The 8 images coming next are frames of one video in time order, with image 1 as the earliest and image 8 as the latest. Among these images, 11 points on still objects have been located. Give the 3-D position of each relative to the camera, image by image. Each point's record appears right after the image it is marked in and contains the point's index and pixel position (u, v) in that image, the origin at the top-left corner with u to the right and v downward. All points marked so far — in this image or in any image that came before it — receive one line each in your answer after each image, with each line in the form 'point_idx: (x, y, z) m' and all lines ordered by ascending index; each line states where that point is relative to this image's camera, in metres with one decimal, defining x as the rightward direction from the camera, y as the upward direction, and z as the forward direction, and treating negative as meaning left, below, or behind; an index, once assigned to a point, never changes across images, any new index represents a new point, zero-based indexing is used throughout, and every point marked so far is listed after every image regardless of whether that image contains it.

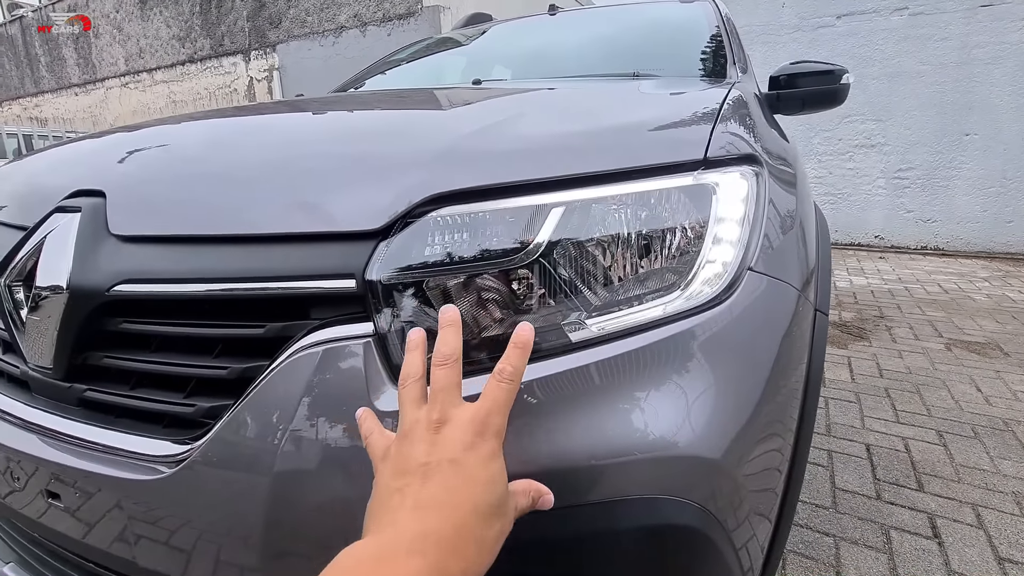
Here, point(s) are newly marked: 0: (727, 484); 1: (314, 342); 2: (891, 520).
0: (+0.3, -0.3, +0.9) m
1: (-0.3, -0.1, +0.9) m
2: (+1.5, -0.9, +2.3) m
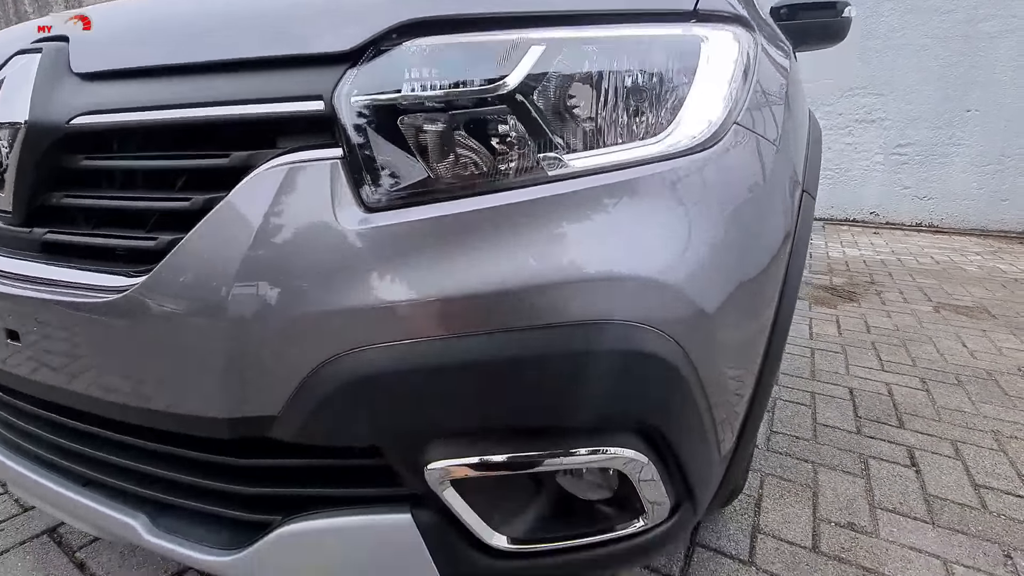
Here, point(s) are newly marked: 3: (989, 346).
0: (+0.3, 0.0, +0.9) m
1: (-0.4, +0.2, +0.9) m
2: (+1.5, -0.7, +2.3) m
3: (+3.0, -0.4, +3.6) m
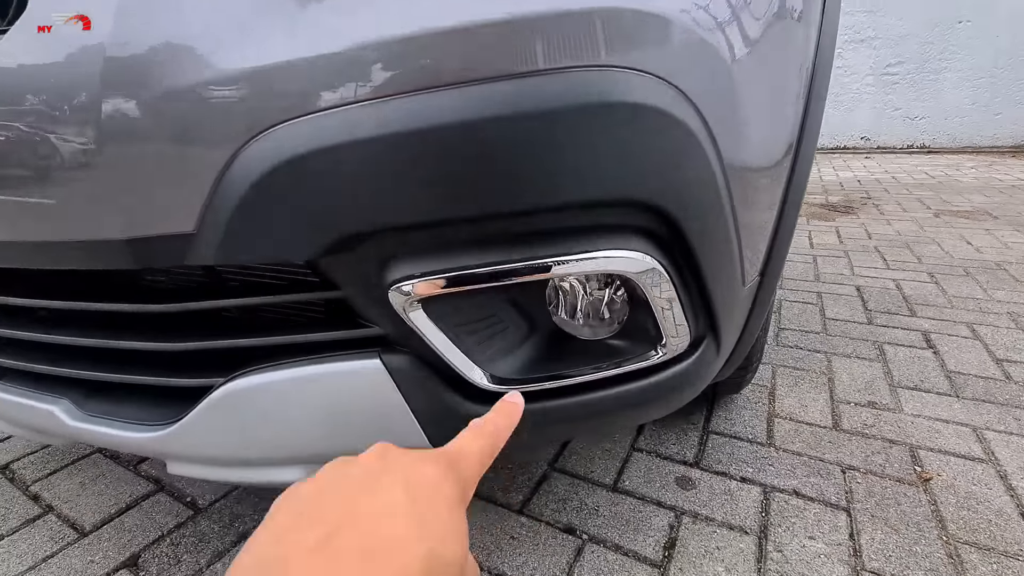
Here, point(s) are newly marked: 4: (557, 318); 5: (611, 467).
0: (+0.3, +0.3, +0.7) m
1: (-0.4, +0.5, +0.7) m
2: (+1.4, -0.2, +2.2) m
3: (+3.0, +0.3, +3.5) m
4: (+0.1, 0.0, +0.9) m
5: (+0.3, -0.5, +1.5) m
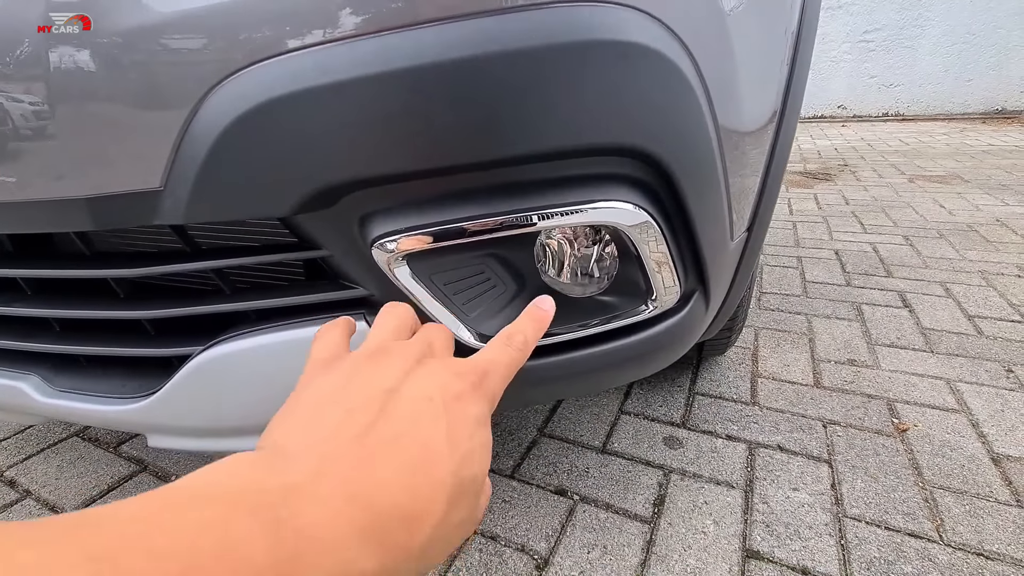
0: (+0.2, +0.3, +0.7) m
1: (-0.4, +0.5, +0.6) m
2: (+1.4, 0.0, +2.2) m
3: (+2.9, +0.5, +3.6) m
4: (+0.1, 0.0, +0.8) m
5: (+0.2, -0.4, +1.5) m
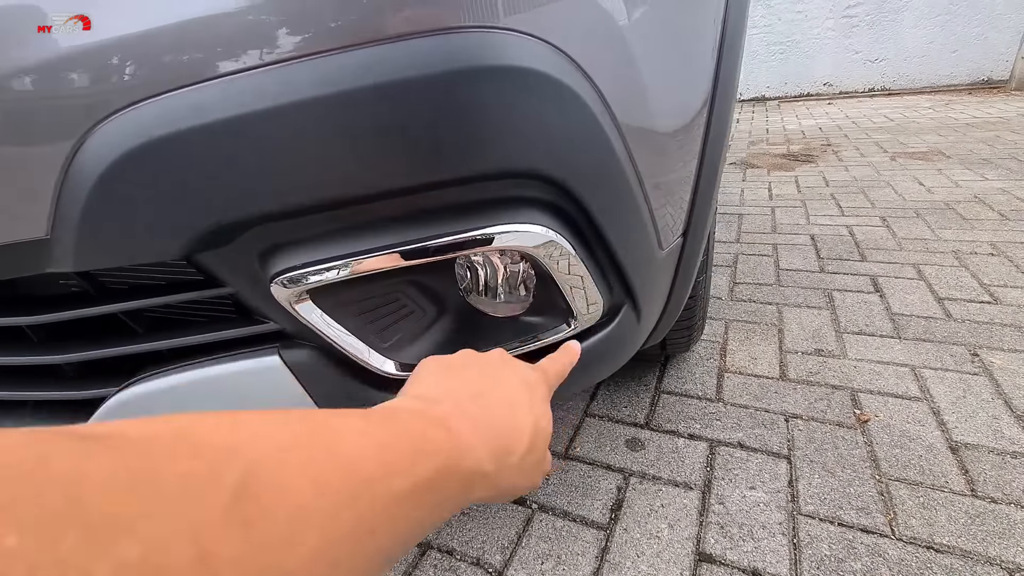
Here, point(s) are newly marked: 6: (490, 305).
0: (+0.1, +0.3, +0.7) m
1: (-0.6, +0.4, +0.6) m
2: (+1.3, 0.0, +2.2) m
3: (+2.7, +0.7, +3.5) m
4: (-0.1, 0.0, +0.8) m
5: (+0.1, -0.4, +1.5) m
6: (0.0, 0.0, +0.9) m
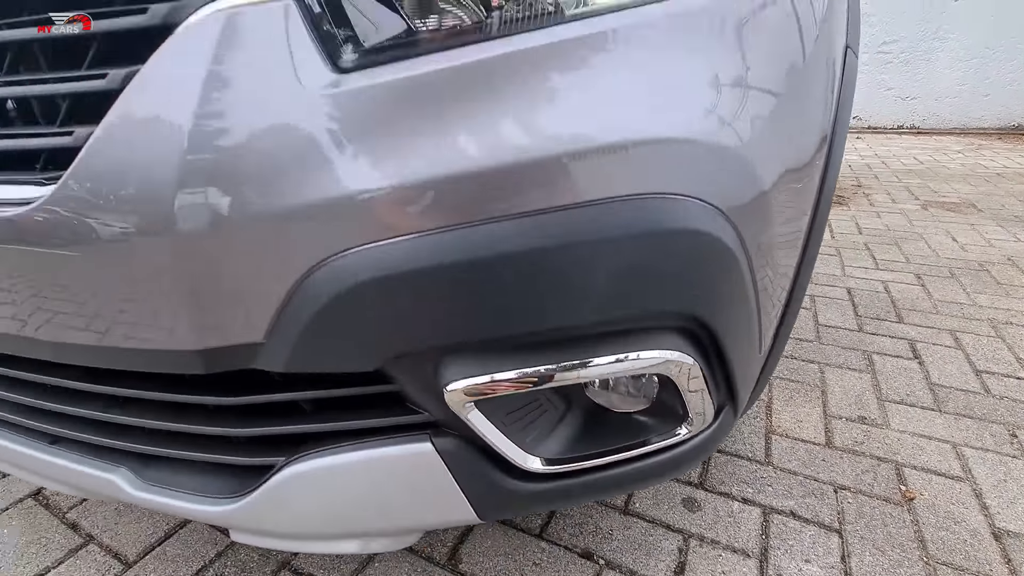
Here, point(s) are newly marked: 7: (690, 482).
0: (+0.3, +0.1, +0.8) m
1: (-0.4, +0.3, +0.7) m
2: (+1.5, -0.2, +2.3) m
3: (+3.0, +0.3, +3.6) m
4: (+0.1, -0.2, +0.9) m
5: (+0.3, -0.6, +1.6) m
6: (+0.2, -0.2, +0.9) m
7: (+0.5, -0.5, +1.6) m
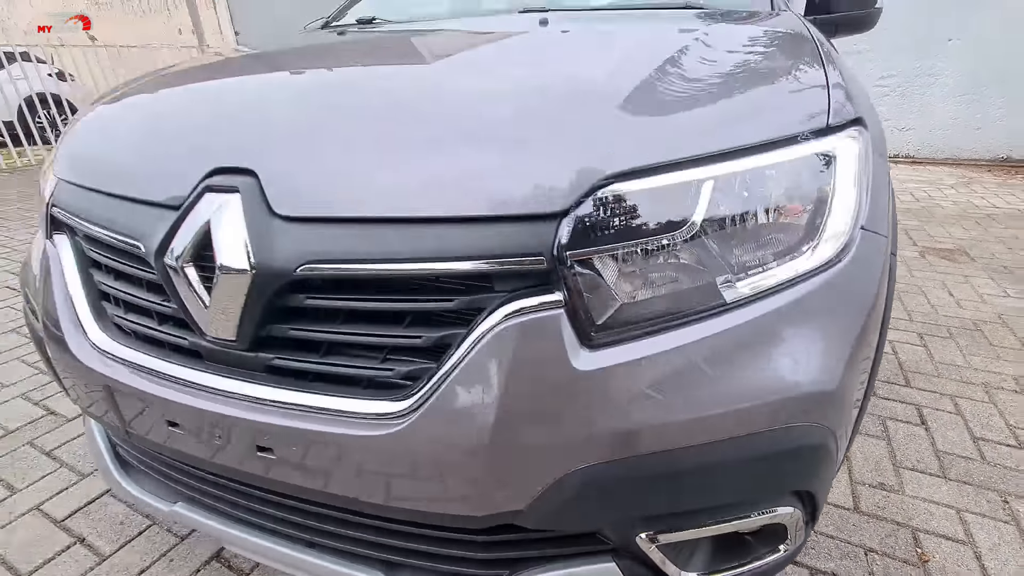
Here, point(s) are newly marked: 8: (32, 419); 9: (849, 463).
0: (+0.7, -0.2, +1.2) m
1: (0.0, -0.1, +1.1) m
2: (+1.8, -0.6, +2.7) m
3: (+3.3, 0.0, +4.0) m
4: (+0.5, -0.5, +1.3) m
5: (+0.6, -0.9, +2.0) m
6: (+0.5, -0.6, +1.3) m
7: (+0.8, -0.9, +2.0) m
8: (-2.5, -0.7, +3.0) m
9: (+1.4, -0.7, +2.4) m
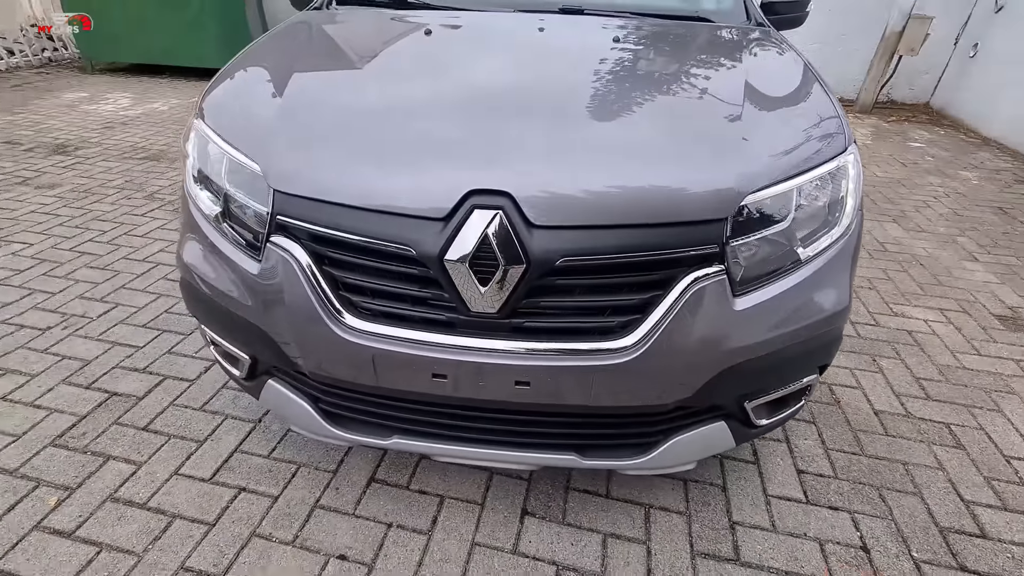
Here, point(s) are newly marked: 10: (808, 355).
0: (+1.2, -0.1, +2.1) m
1: (+0.6, 0.0, +1.9) m
2: (+1.9, -0.2, +3.9) m
3: (+3.0, +0.7, +5.4) m
4: (+1.0, -0.4, +2.2) m
5: (+1.0, -0.7, +3.0) m
6: (+1.0, -0.4, +2.3) m
7: (+1.2, -0.7, +3.0) m
8: (-2.3, -0.6, +3.1) m
9: (+1.7, -0.4, +3.5) m
10: (+1.1, -0.2, +2.0) m
